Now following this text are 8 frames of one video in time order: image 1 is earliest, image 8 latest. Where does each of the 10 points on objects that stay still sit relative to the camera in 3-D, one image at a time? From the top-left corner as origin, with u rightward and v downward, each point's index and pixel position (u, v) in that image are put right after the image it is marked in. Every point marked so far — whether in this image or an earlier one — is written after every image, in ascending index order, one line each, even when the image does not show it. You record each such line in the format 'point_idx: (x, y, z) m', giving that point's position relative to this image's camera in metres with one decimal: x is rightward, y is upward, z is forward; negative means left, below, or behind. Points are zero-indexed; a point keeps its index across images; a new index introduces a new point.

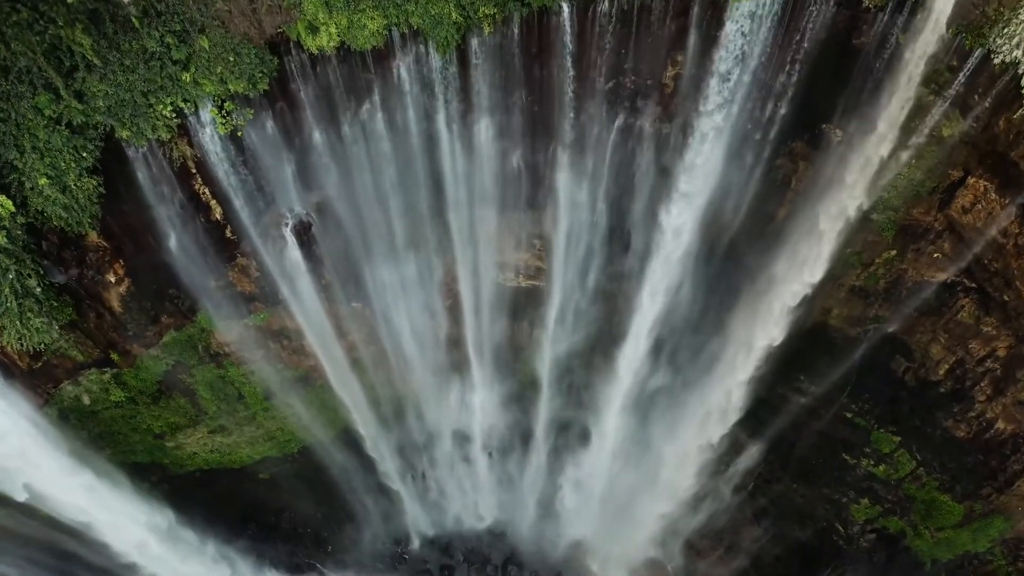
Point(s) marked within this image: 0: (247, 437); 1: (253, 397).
0: (-5.0, -2.9, +12.8) m
1: (-4.7, -2.0, +12.2) m
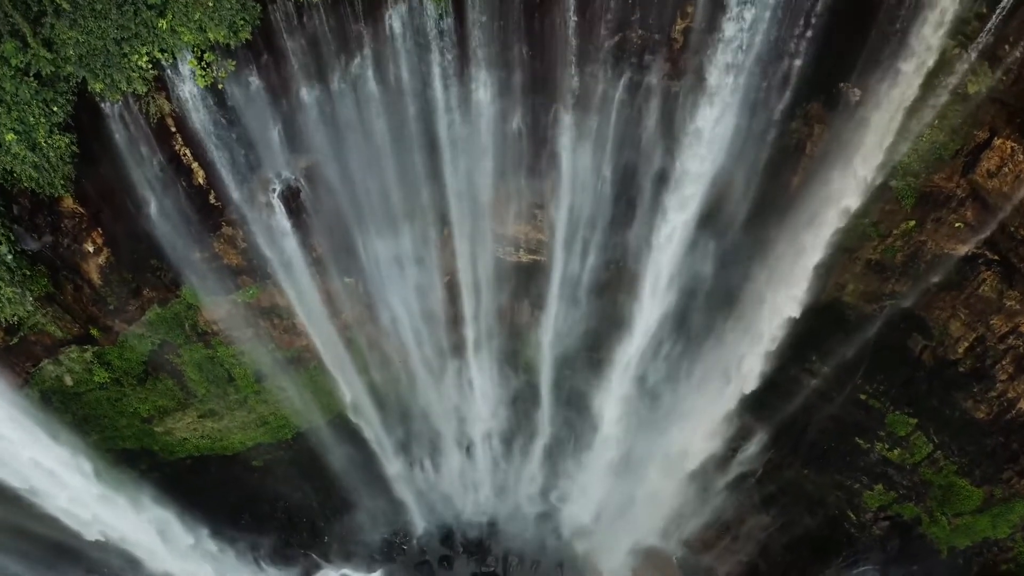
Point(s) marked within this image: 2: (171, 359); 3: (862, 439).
0: (-5.0, -2.5, +12.4) m
1: (-4.7, -1.6, +11.7) m
2: (-5.6, -1.2, +11.0) m
3: (+6.1, -2.7, +11.7) m
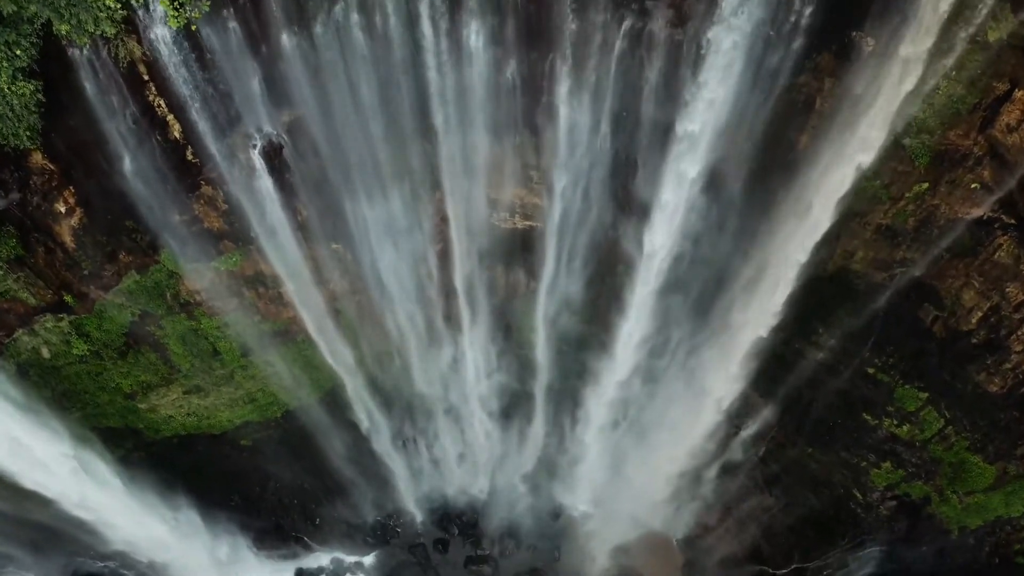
0: (-5.1, -2.0, +11.9) m
1: (-4.8, -1.1, +11.3) m
2: (-5.7, -0.7, +10.6) m
3: (+6.0, -2.1, +11.3) m
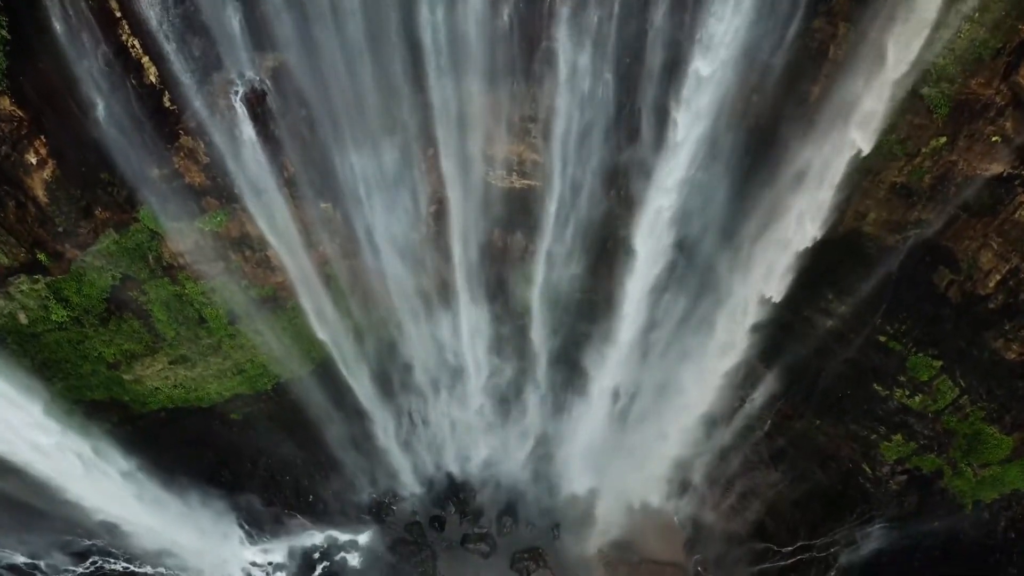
0: (-5.1, -1.4, +11.5) m
1: (-4.8, -0.5, +10.9) m
2: (-5.7, -0.1, +10.2) m
3: (+6.0, -1.6, +10.9) m
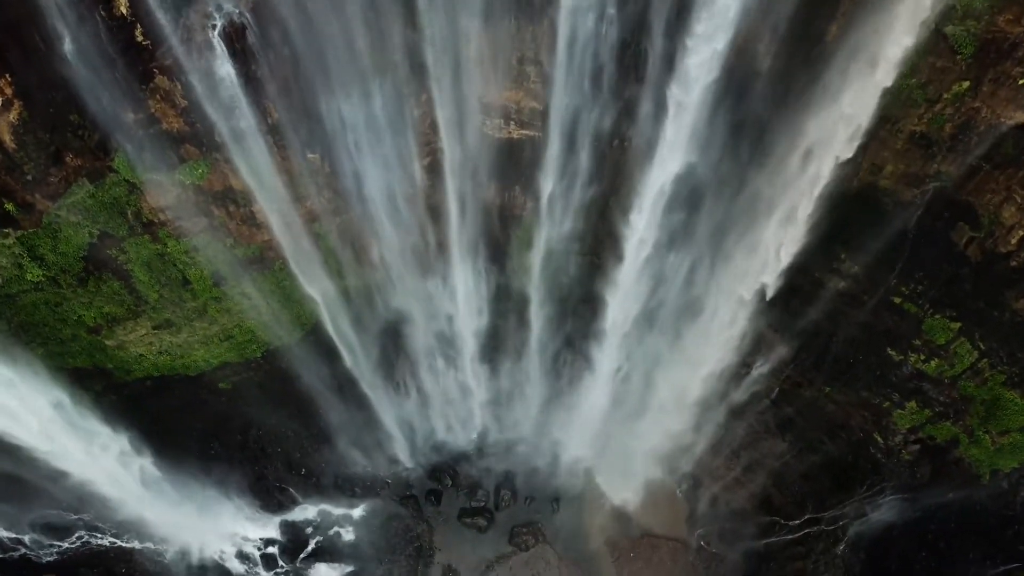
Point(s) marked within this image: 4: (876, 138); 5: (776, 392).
0: (-5.2, -0.8, +11.1) m
1: (-4.8, +0.1, +10.4) m
2: (-5.8, +0.5, +9.7) m
3: (+5.9, -0.9, +10.5) m
4: (+4.9, +2.0, +9.1) m
5: (+4.7, -1.8, +11.9) m
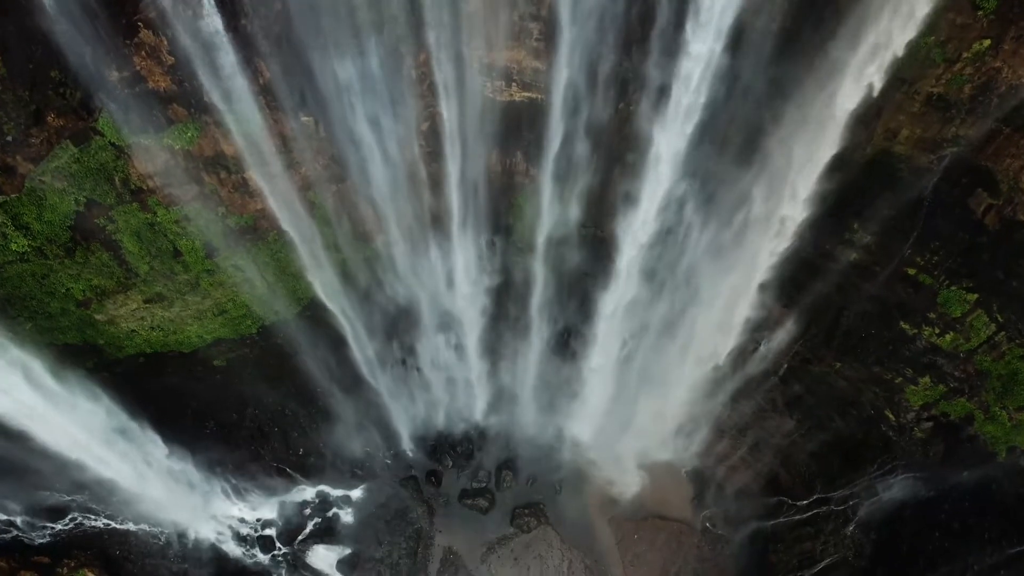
0: (-5.1, -0.4, +10.8) m
1: (-4.8, +0.5, +10.1) m
2: (-5.7, +0.9, +9.4) m
3: (+6.0, -0.5, +10.1) m
4: (+5.0, +2.4, +8.8) m
5: (+4.7, -1.4, +11.6) m
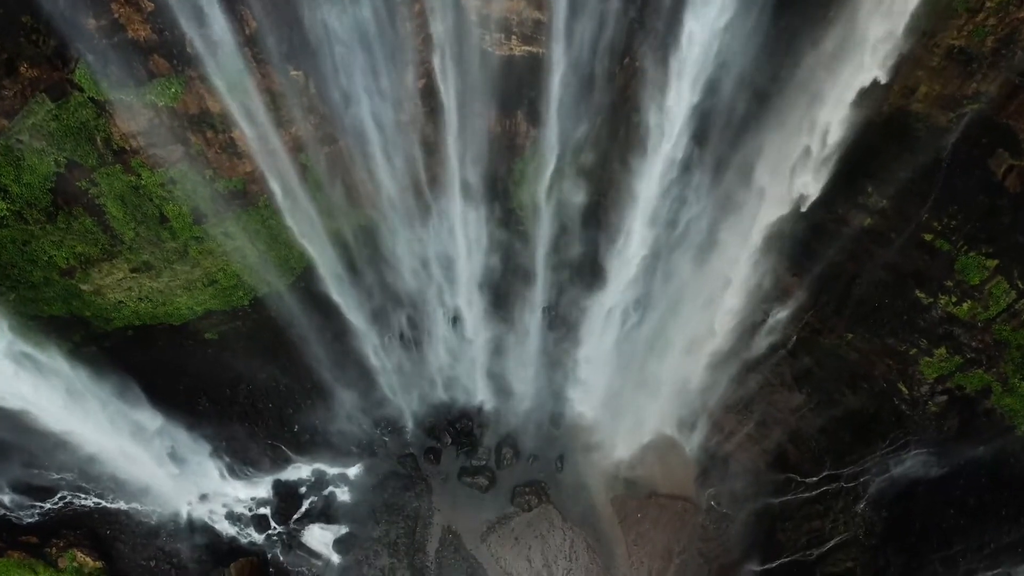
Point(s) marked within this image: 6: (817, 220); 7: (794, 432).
0: (-5.1, +0.1, +10.4) m
1: (-4.8, +1.0, +9.7) m
2: (-5.7, +1.3, +9.0) m
3: (+6.0, 0.0, +9.7) m
4: (+5.0, +2.9, +8.3) m
5: (+4.7, -0.9, +11.2) m
6: (+4.6, +1.1, +10.0) m
7: (+4.9, -2.4, +11.6) m
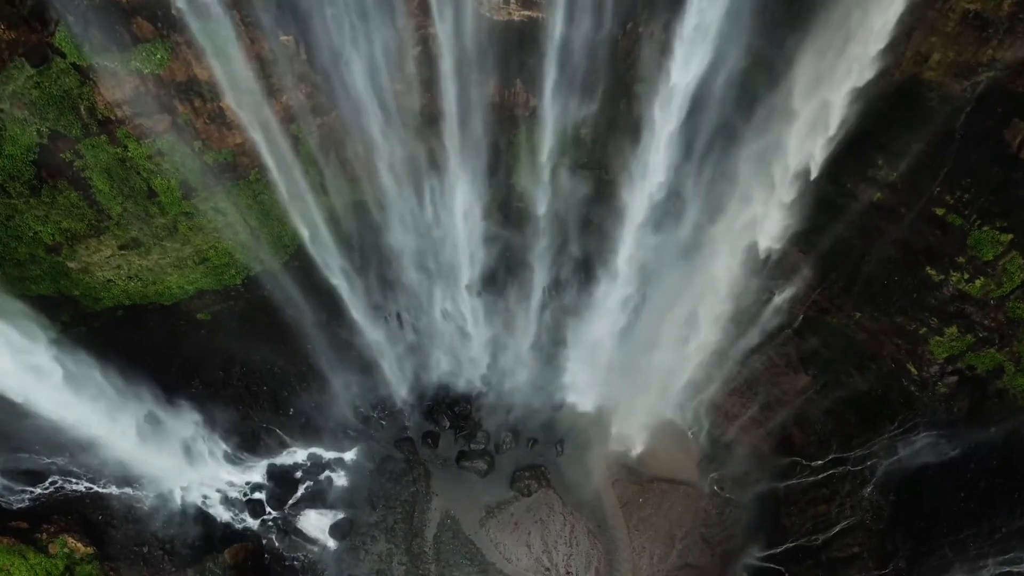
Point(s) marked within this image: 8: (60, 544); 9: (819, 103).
0: (-5.1, +0.5, +10.1) m
1: (-4.8, +1.3, +9.4) m
2: (-5.7, +1.6, +8.7) m
3: (+6.0, +0.3, +9.4) m
4: (+4.9, +3.2, +8.0) m
5: (+4.7, -0.5, +10.9) m
6: (+4.6, +1.4, +9.7) m
7: (+4.9, -2.1, +11.3) m
8: (-7.1, -4.0, +10.5) m
9: (+4.2, +2.4, +9.1) m
